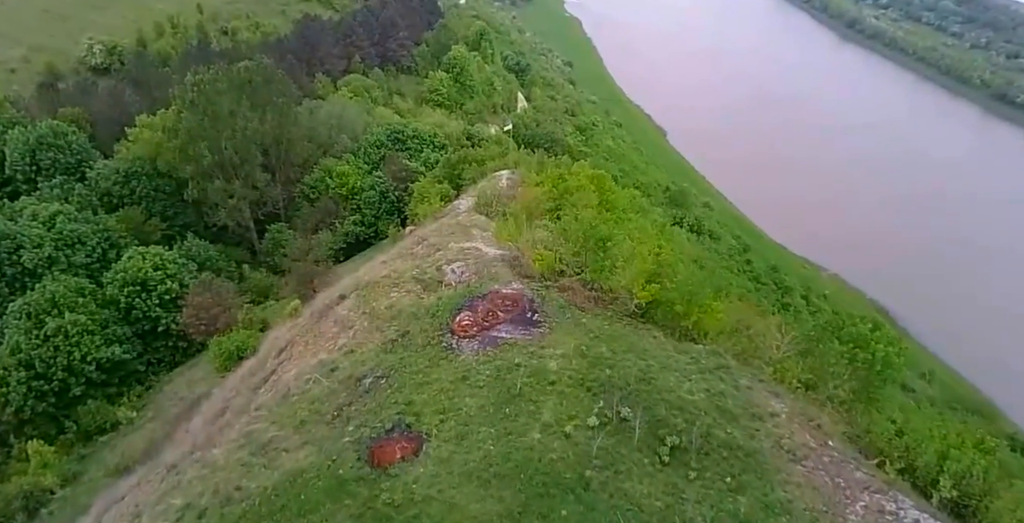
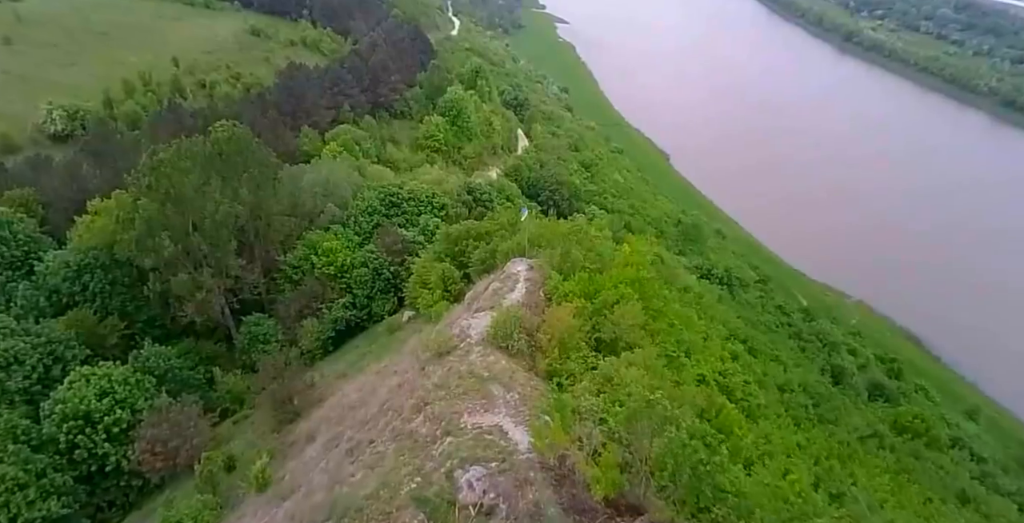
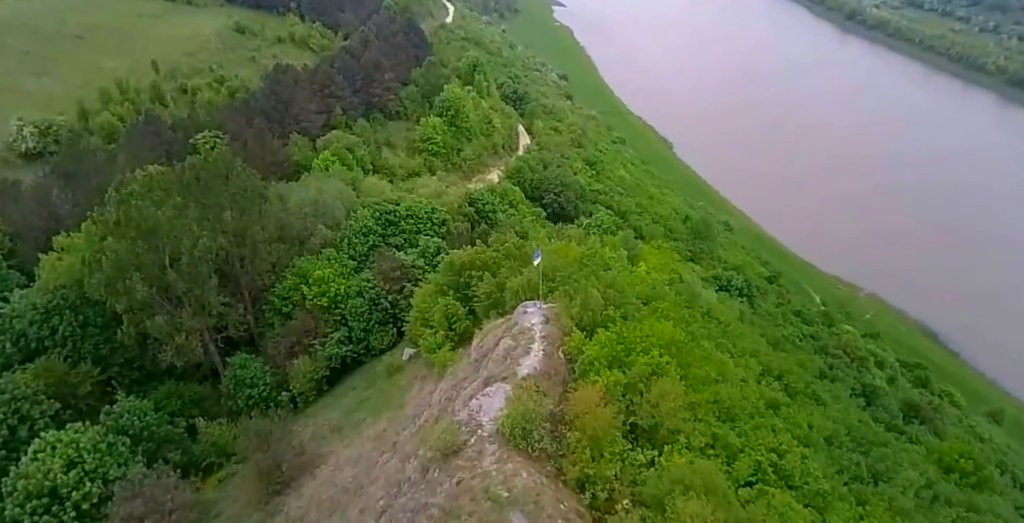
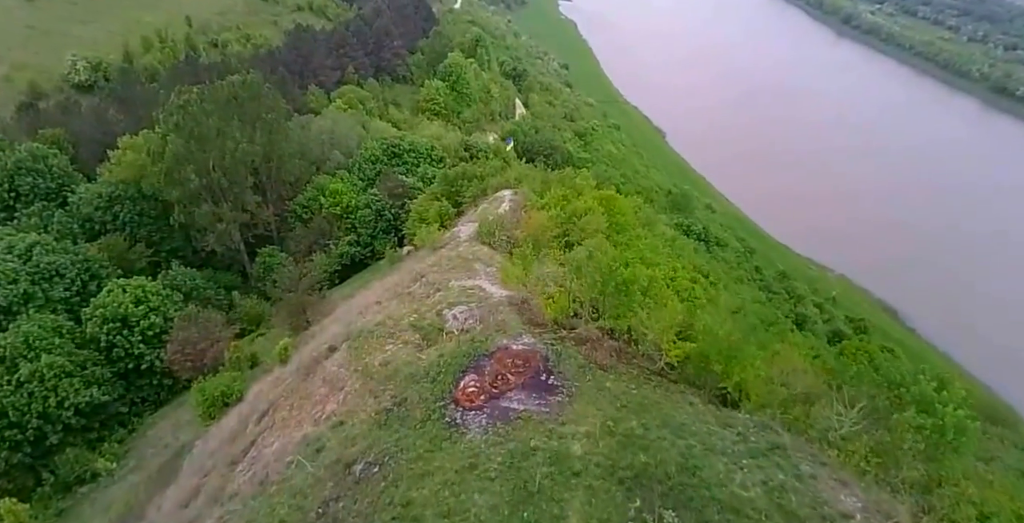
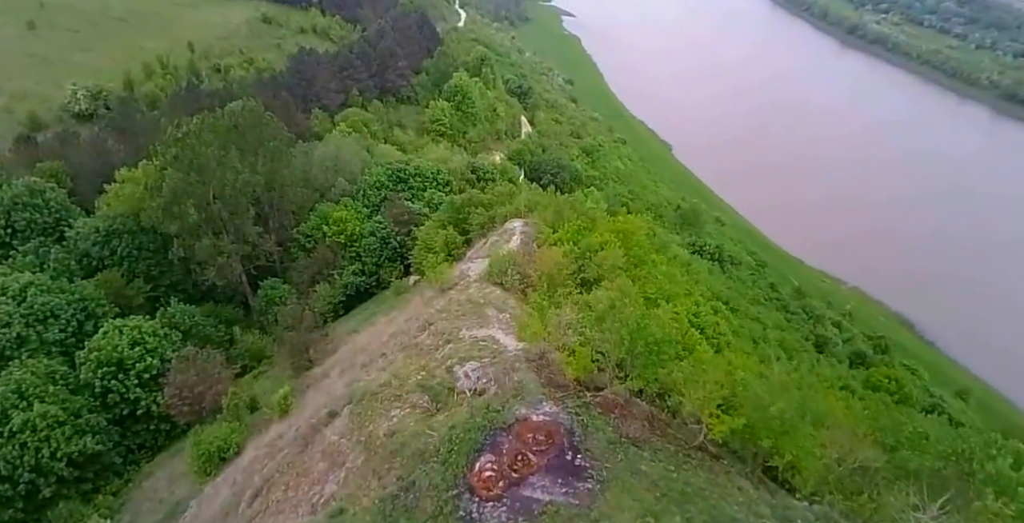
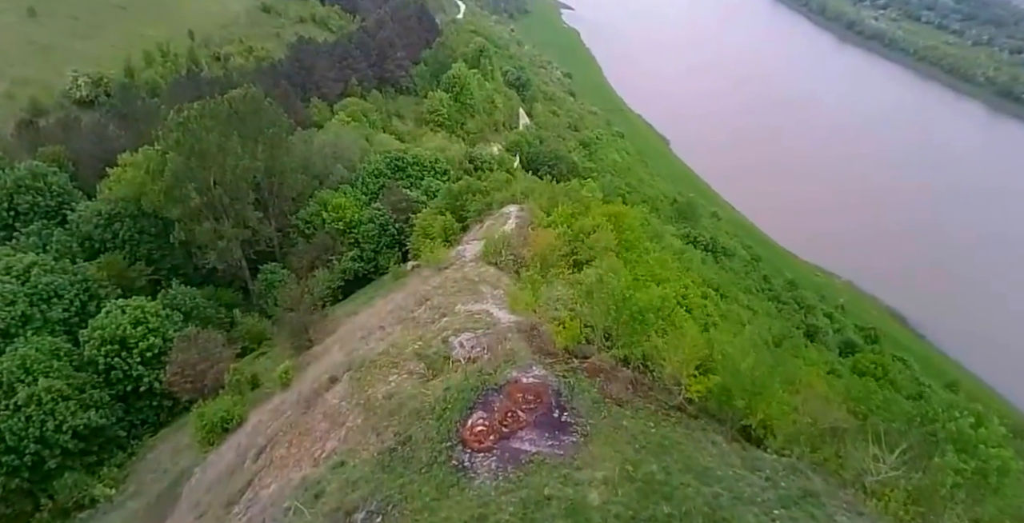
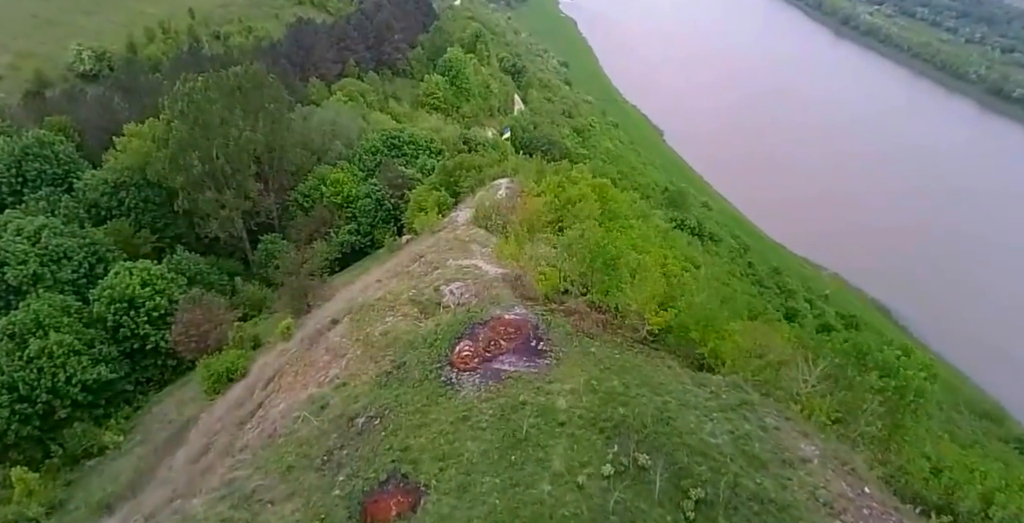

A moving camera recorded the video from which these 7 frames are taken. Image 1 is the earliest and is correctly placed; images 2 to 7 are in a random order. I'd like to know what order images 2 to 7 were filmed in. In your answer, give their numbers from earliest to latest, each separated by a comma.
7, 4, 6, 5, 2, 3
